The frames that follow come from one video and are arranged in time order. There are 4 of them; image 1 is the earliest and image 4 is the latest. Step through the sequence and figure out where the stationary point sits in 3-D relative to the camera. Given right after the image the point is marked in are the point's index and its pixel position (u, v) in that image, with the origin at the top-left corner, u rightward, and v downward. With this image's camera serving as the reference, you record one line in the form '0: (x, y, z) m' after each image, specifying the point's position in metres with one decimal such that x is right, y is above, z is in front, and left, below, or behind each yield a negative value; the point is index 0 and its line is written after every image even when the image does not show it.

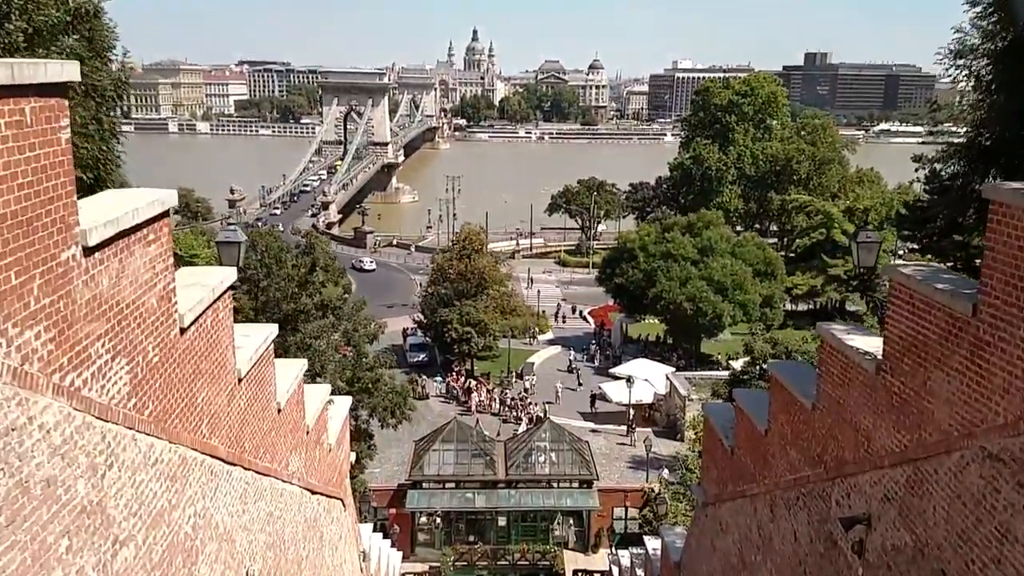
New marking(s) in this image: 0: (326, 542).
0: (-1.8, -2.4, +8.7) m
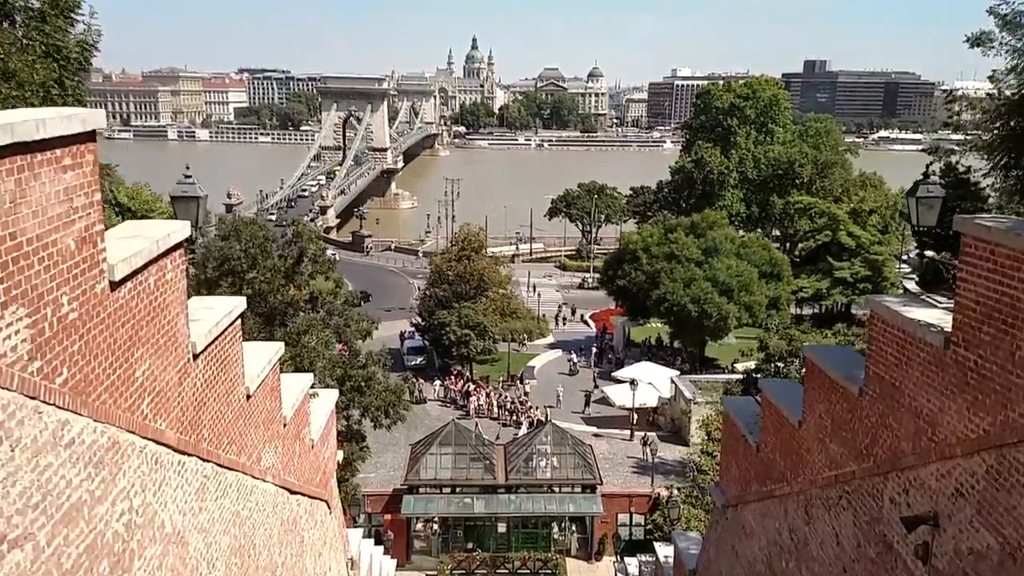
0: (-1.8, -2.2, +7.9) m
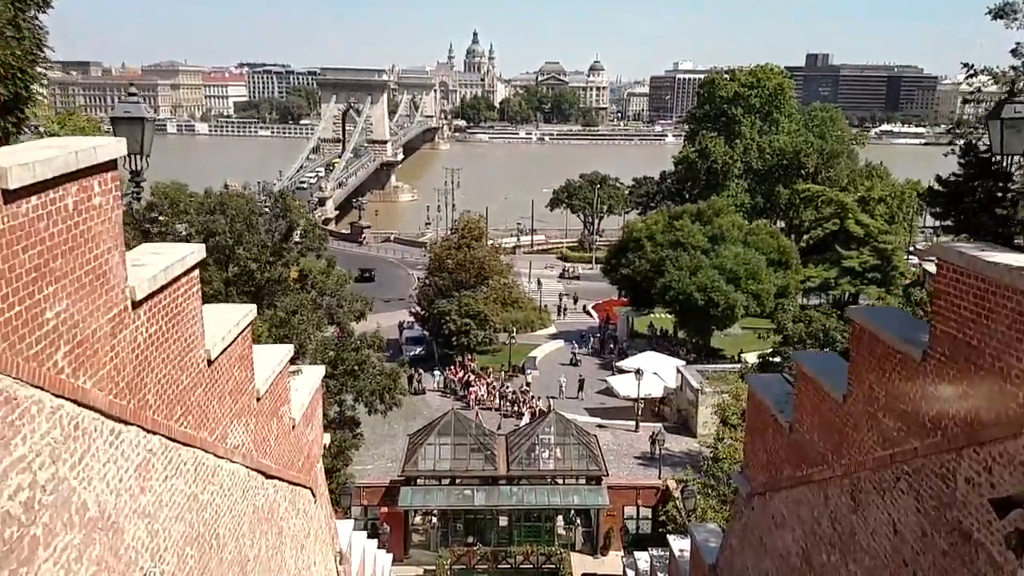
0: (-1.7, -1.9, +7.0) m
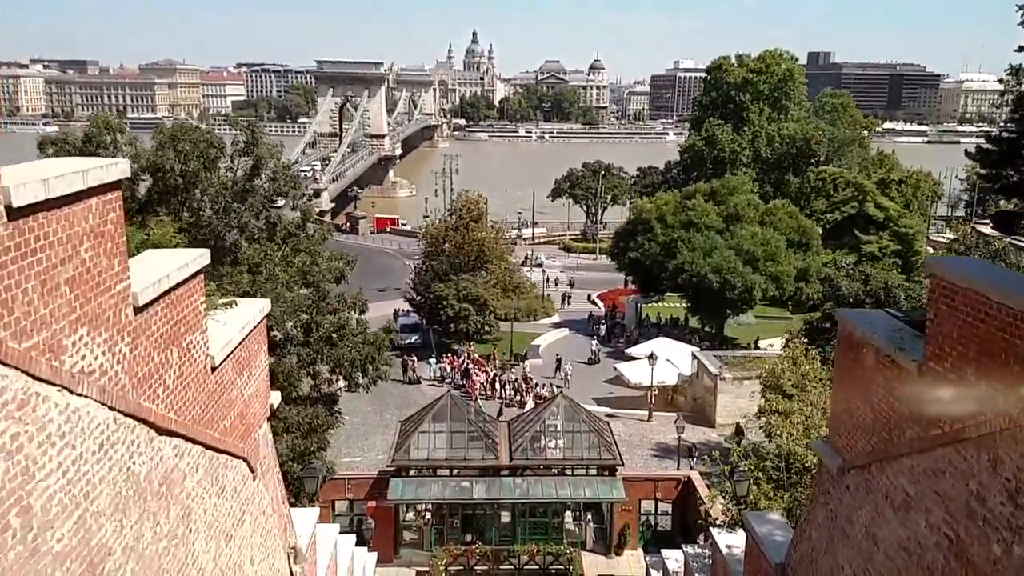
0: (-1.7, -1.3, +4.9) m
